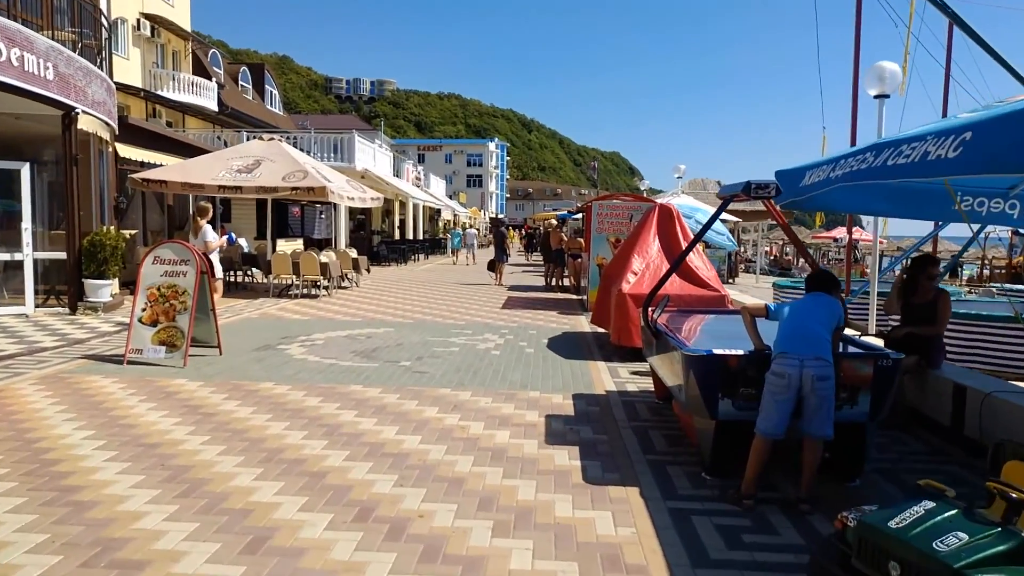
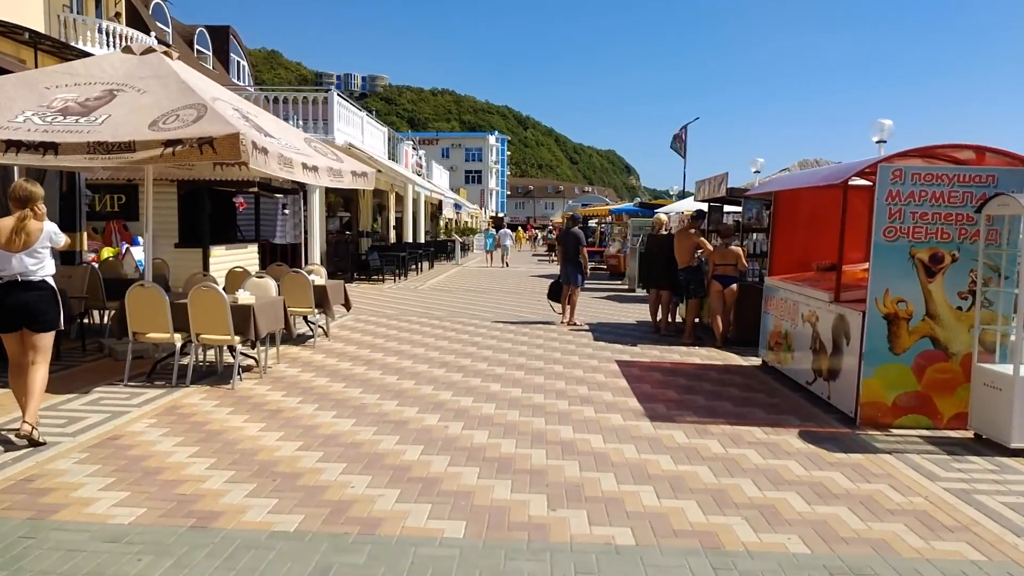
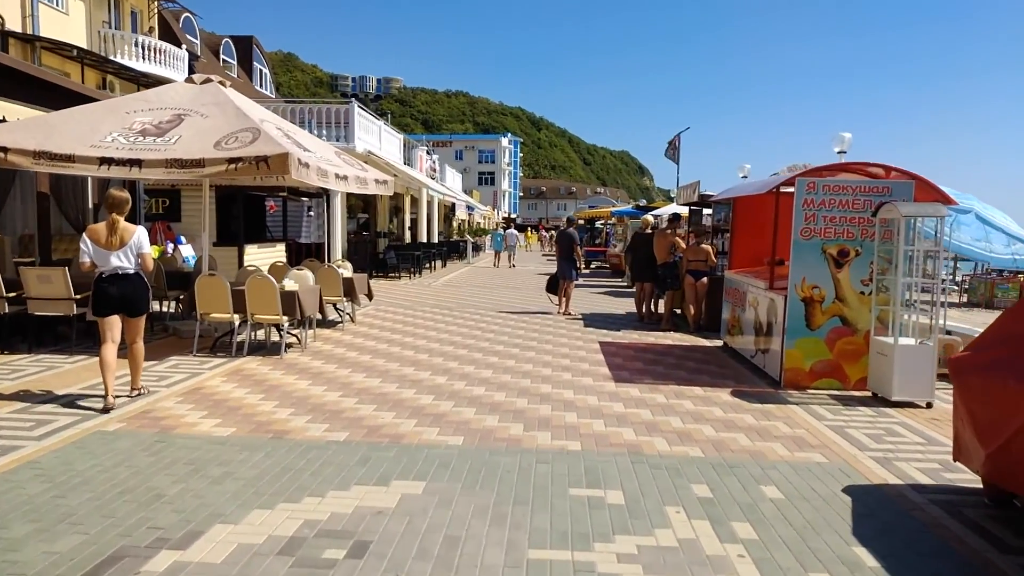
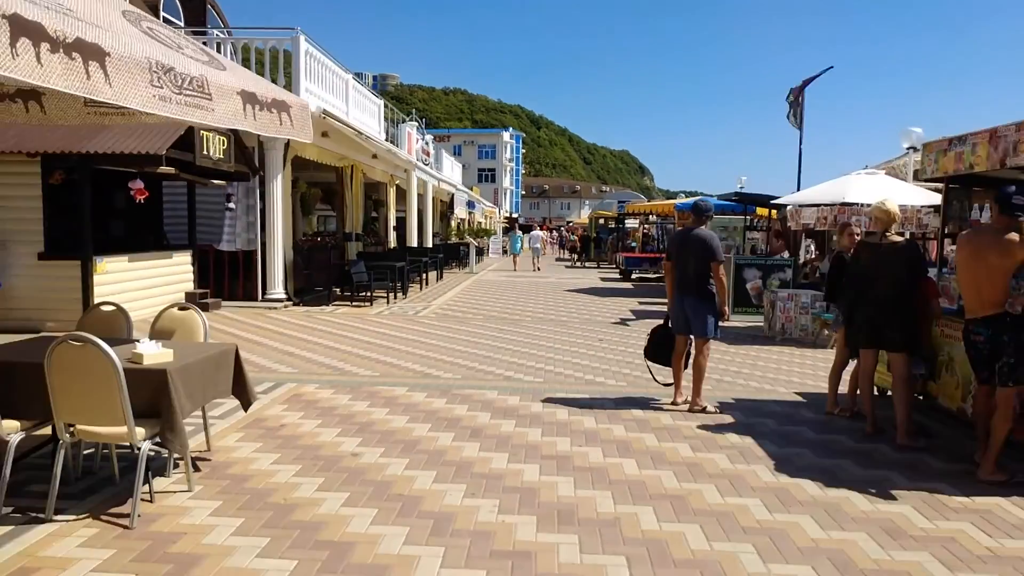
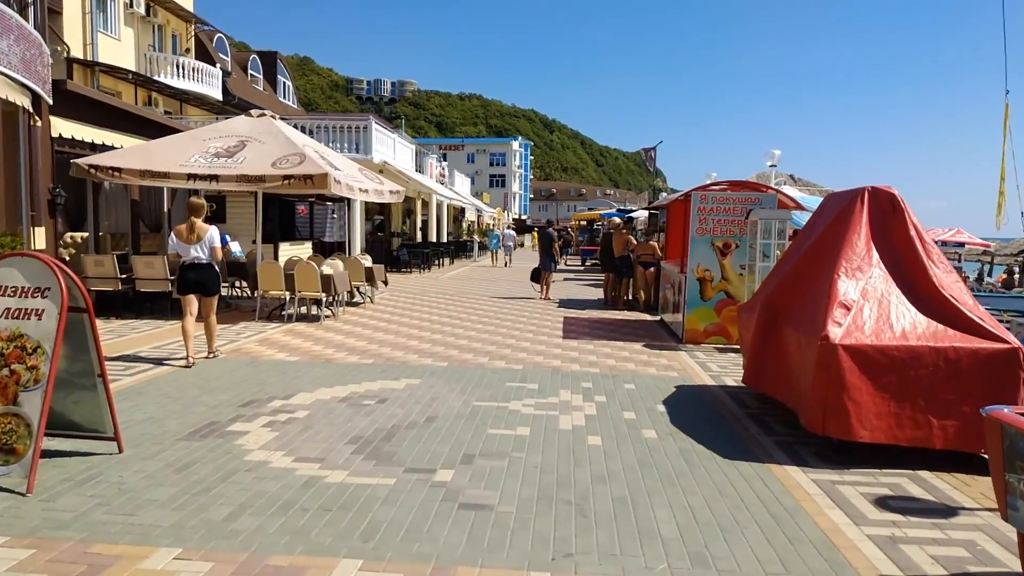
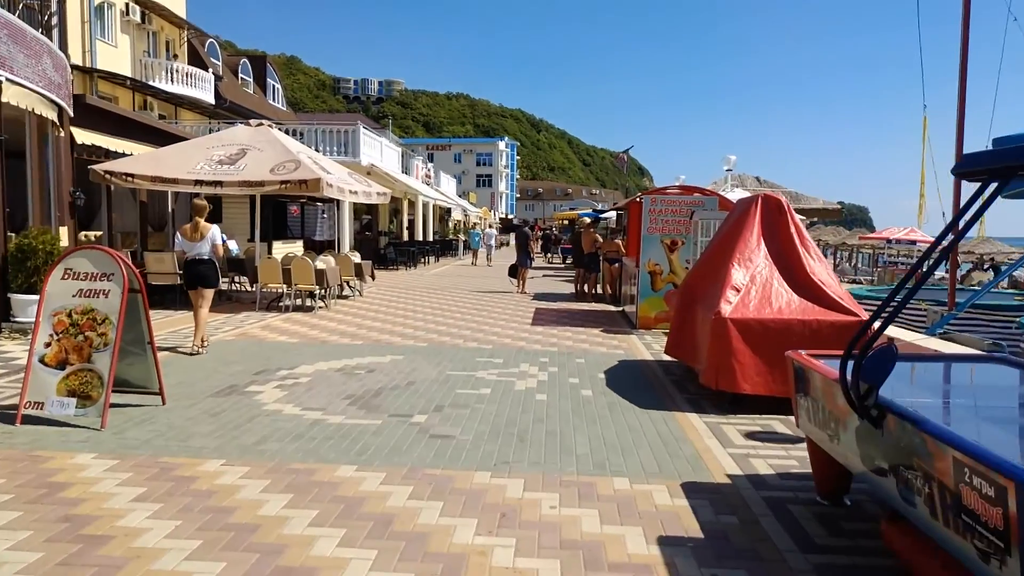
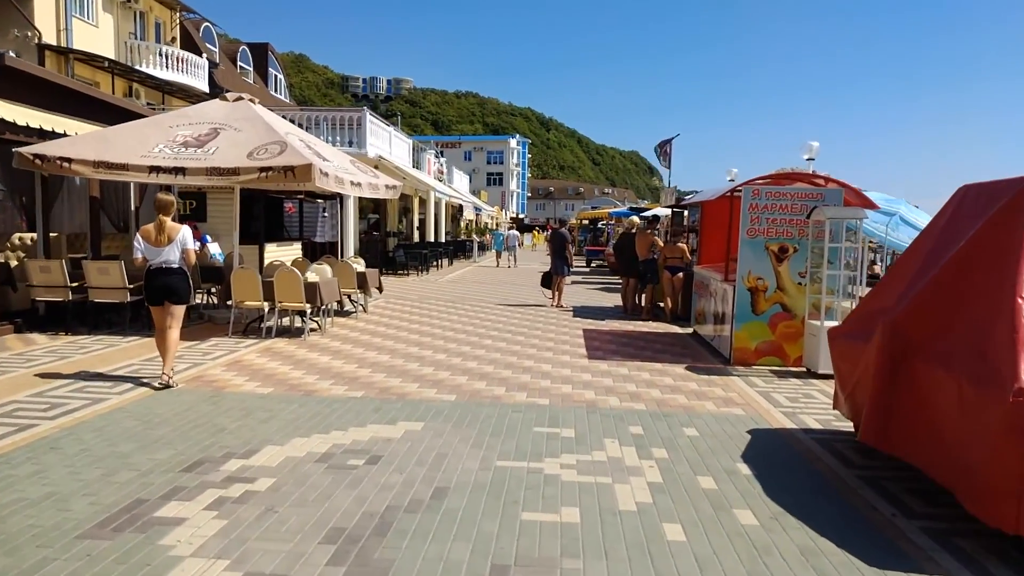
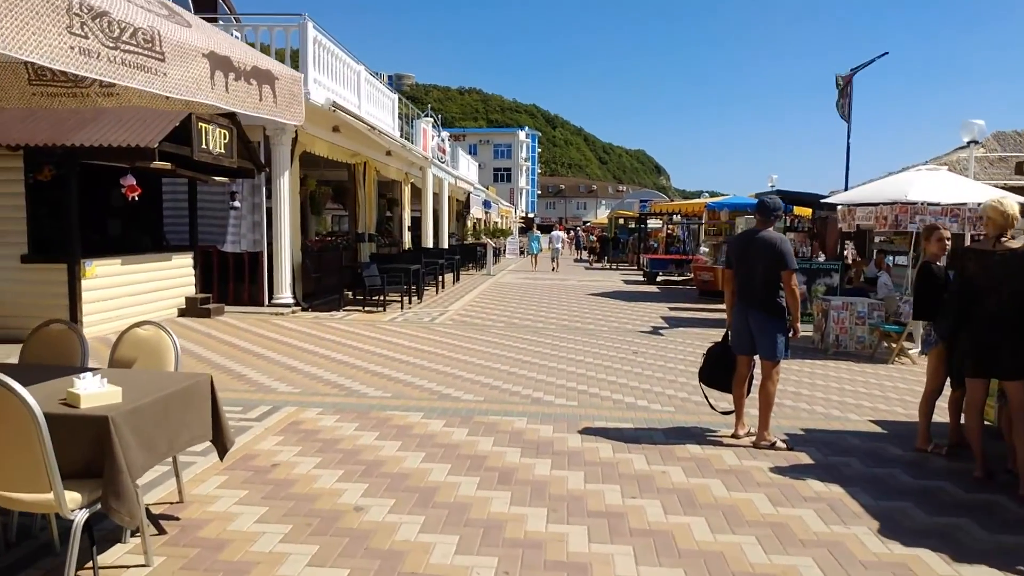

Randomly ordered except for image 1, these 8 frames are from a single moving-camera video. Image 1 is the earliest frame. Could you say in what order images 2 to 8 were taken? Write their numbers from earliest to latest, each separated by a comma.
6, 5, 7, 3, 2, 4, 8
